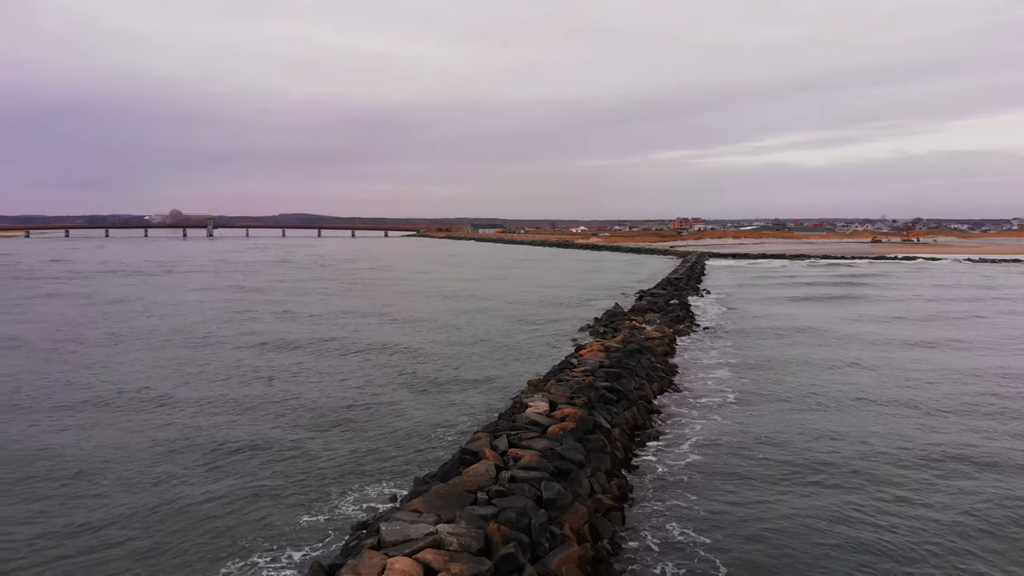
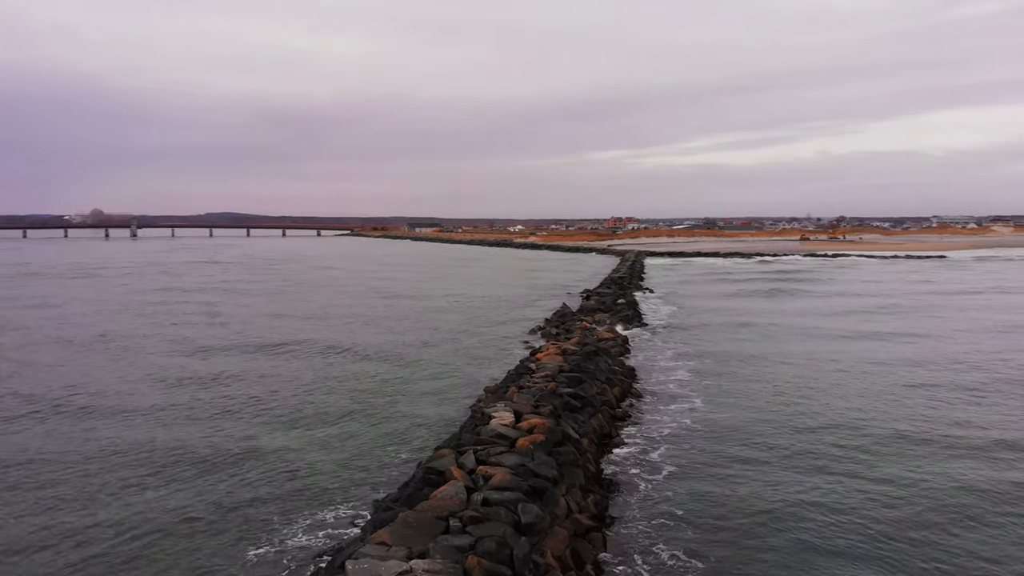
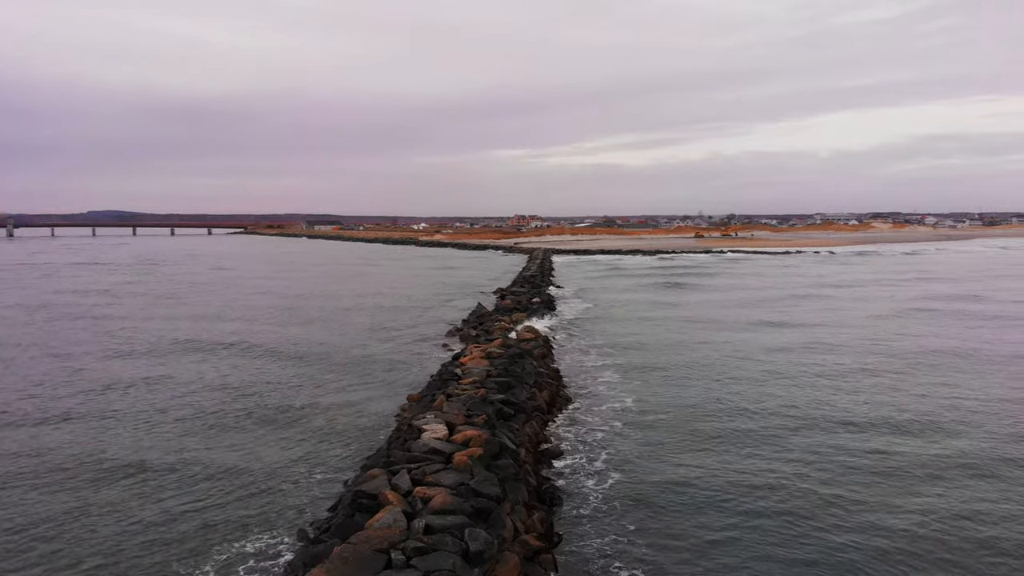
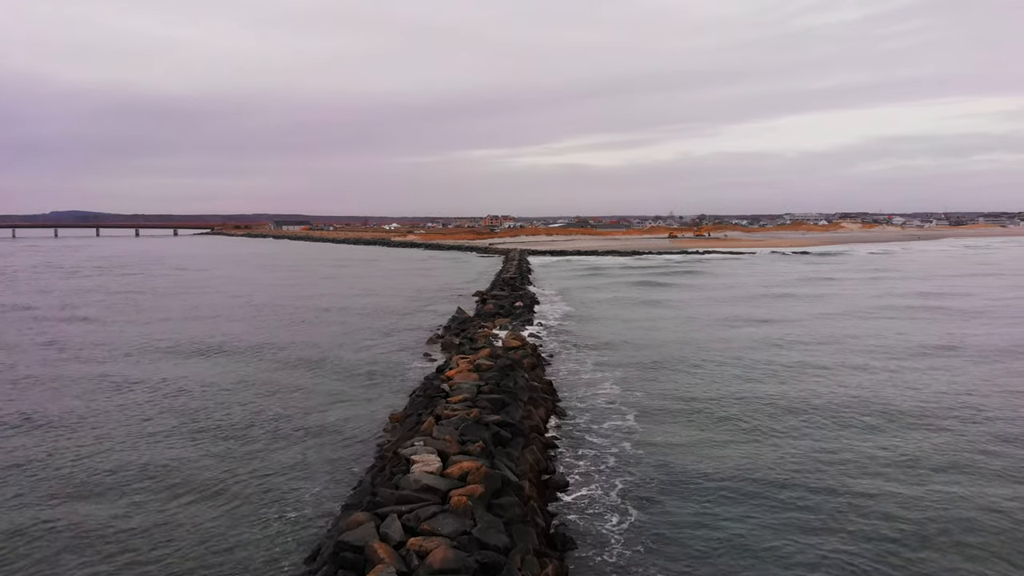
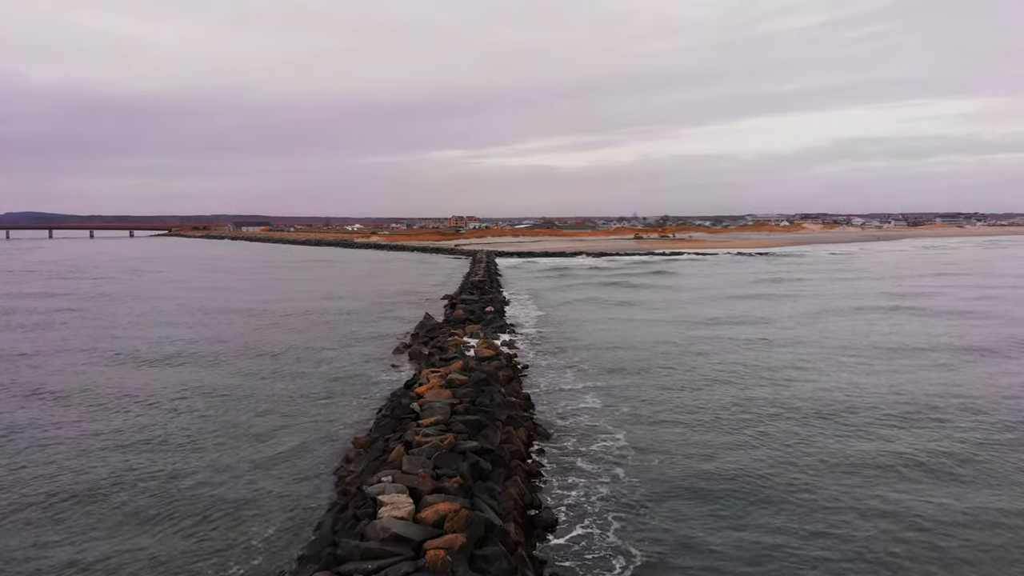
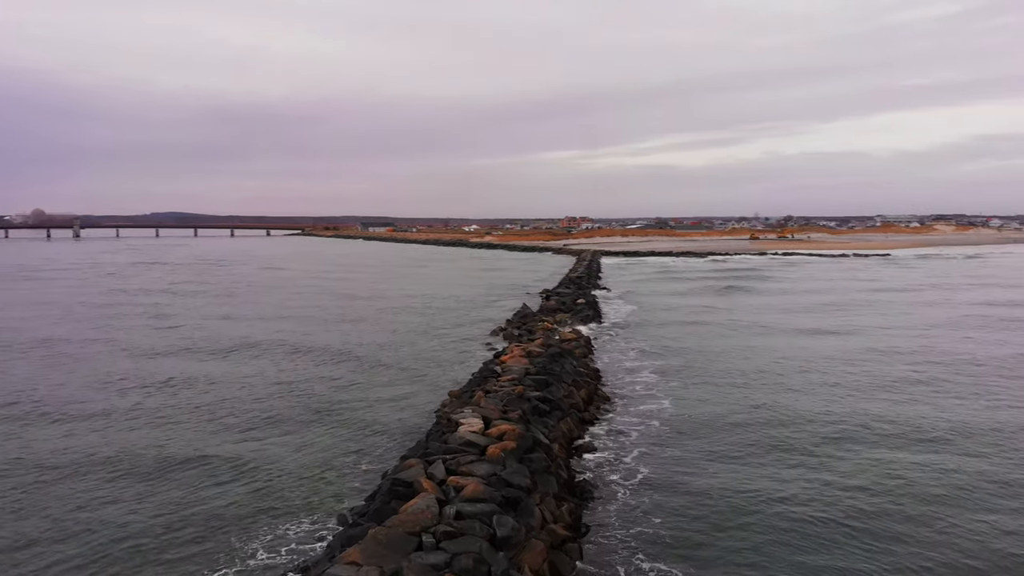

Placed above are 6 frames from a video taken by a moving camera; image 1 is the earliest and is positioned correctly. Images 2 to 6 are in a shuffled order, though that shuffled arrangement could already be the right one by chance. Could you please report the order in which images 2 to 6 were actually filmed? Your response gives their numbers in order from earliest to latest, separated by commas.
2, 6, 3, 4, 5
